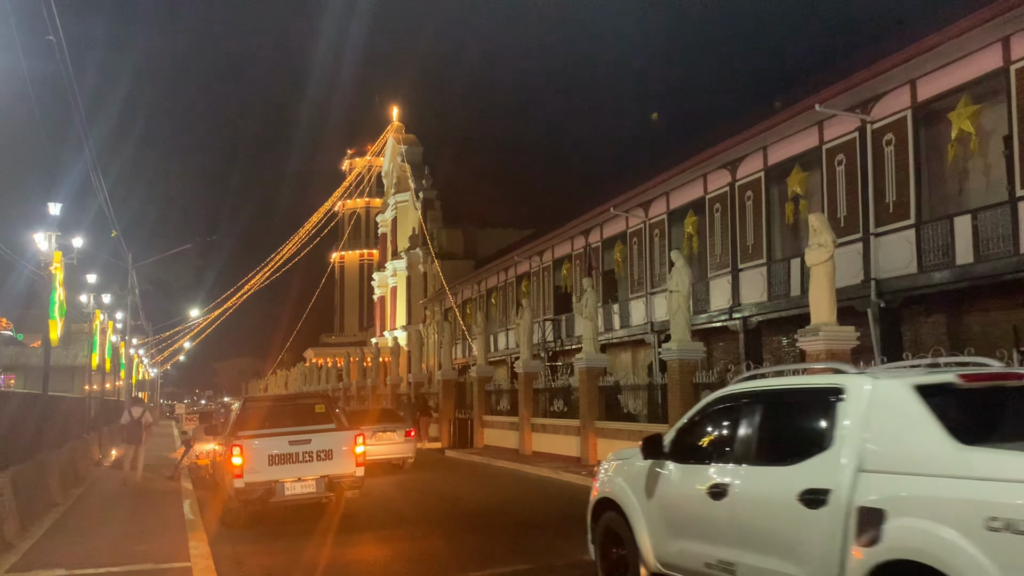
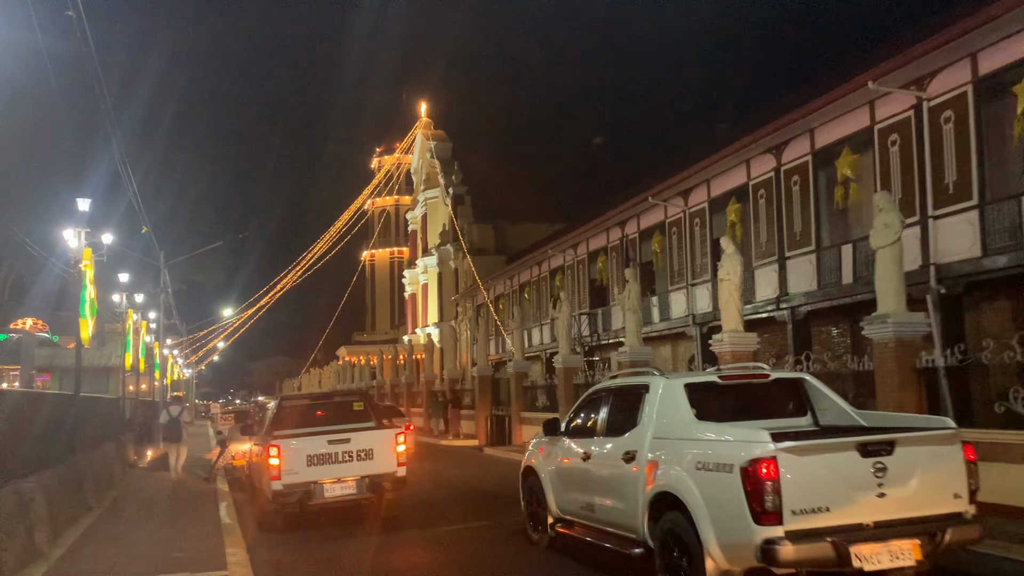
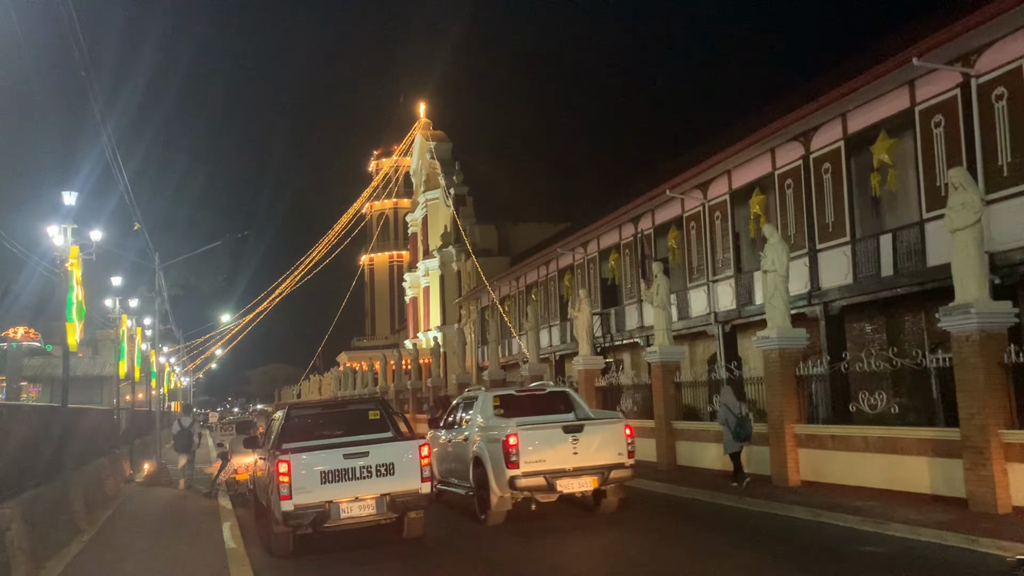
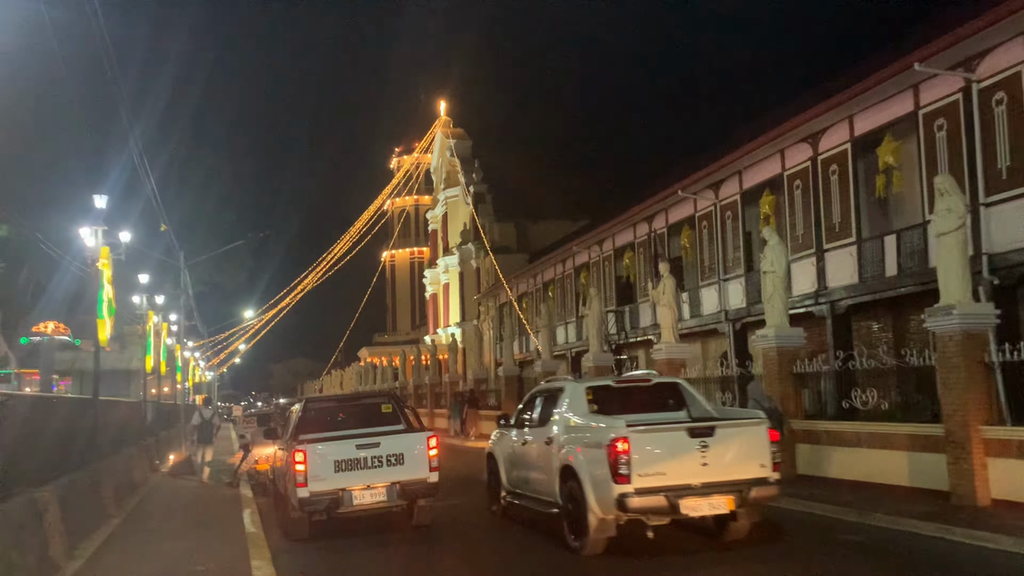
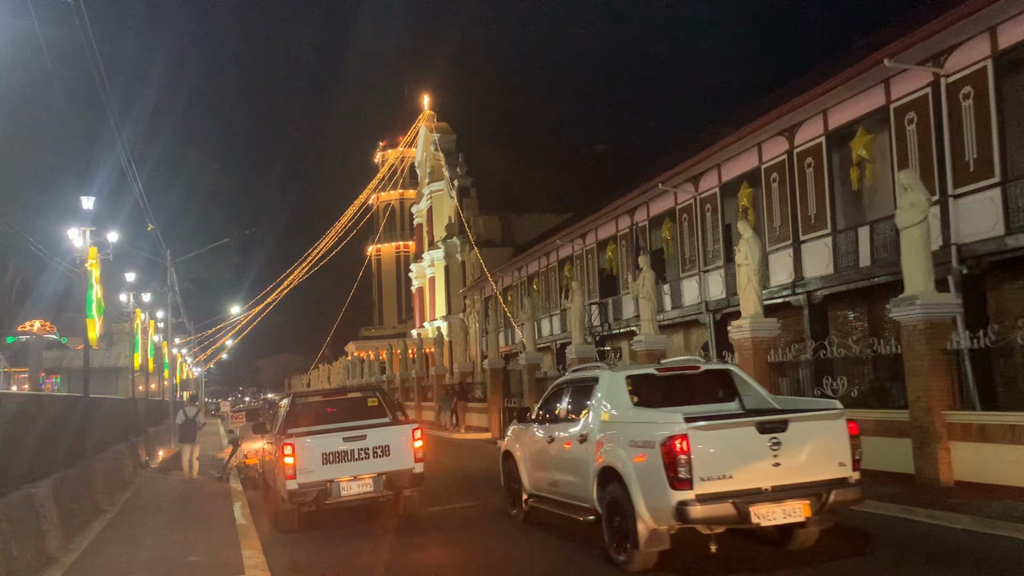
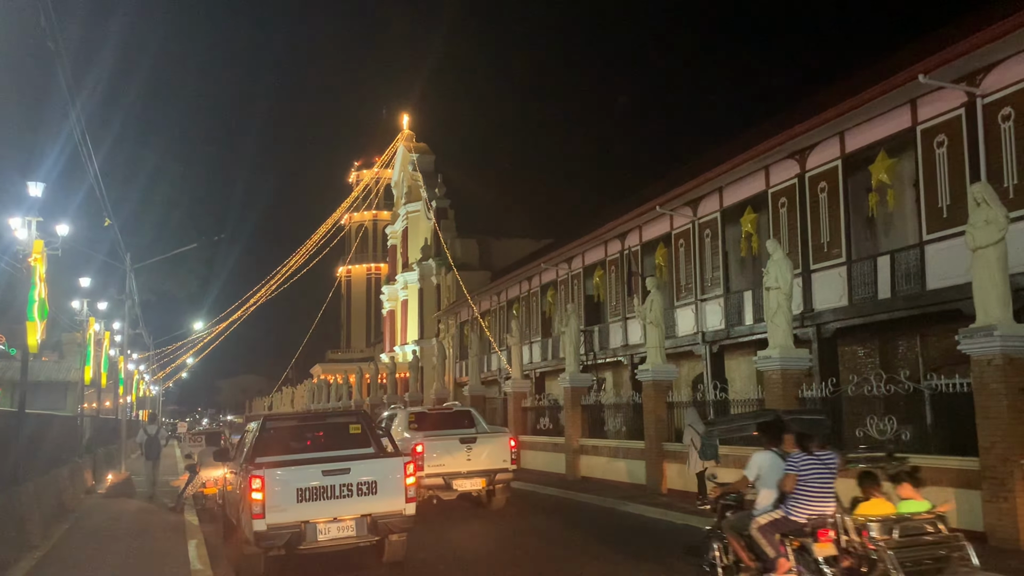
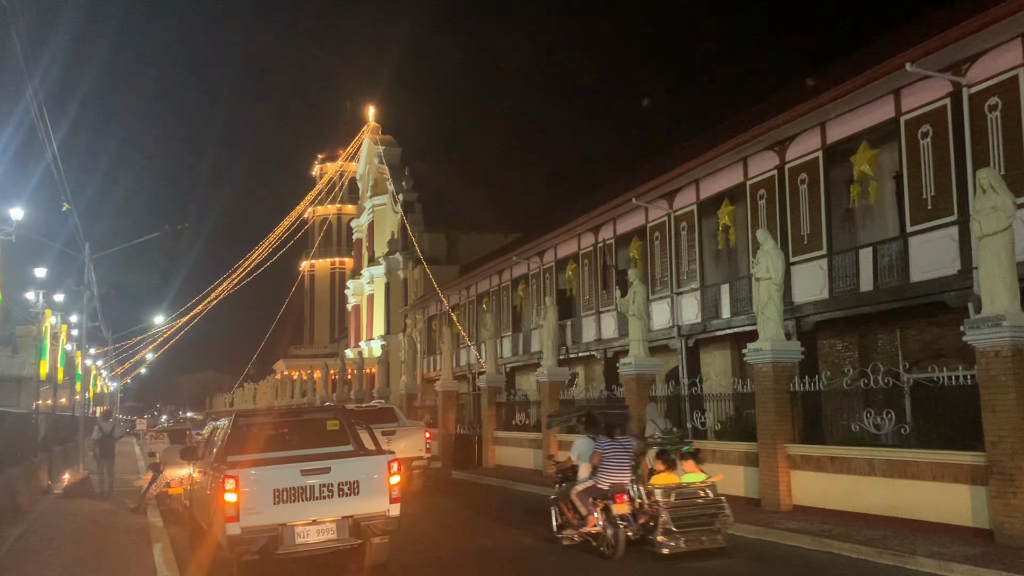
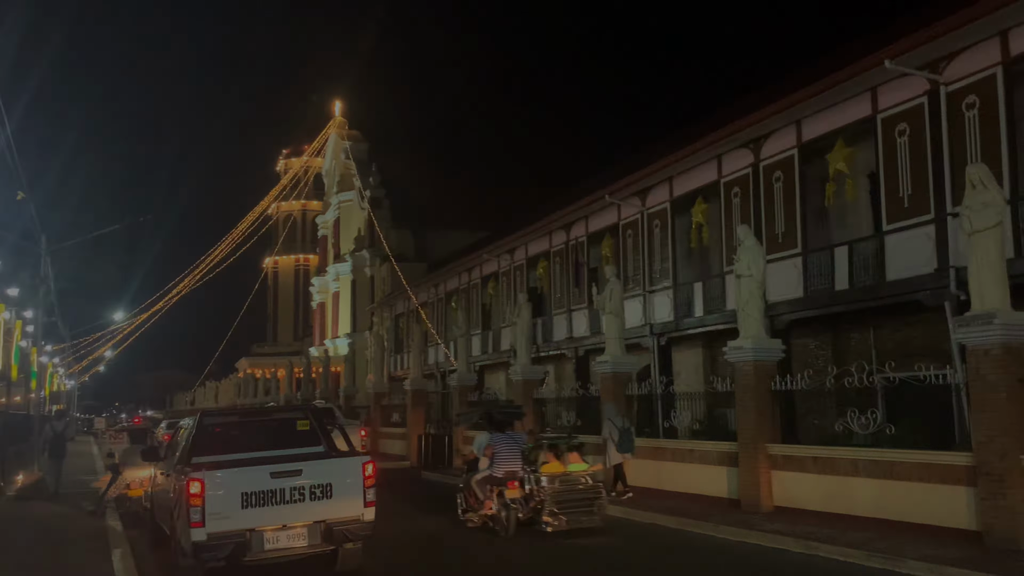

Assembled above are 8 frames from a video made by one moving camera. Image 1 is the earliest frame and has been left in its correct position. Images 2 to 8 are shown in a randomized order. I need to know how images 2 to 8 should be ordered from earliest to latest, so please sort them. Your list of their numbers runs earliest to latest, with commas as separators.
2, 5, 4, 3, 6, 7, 8
